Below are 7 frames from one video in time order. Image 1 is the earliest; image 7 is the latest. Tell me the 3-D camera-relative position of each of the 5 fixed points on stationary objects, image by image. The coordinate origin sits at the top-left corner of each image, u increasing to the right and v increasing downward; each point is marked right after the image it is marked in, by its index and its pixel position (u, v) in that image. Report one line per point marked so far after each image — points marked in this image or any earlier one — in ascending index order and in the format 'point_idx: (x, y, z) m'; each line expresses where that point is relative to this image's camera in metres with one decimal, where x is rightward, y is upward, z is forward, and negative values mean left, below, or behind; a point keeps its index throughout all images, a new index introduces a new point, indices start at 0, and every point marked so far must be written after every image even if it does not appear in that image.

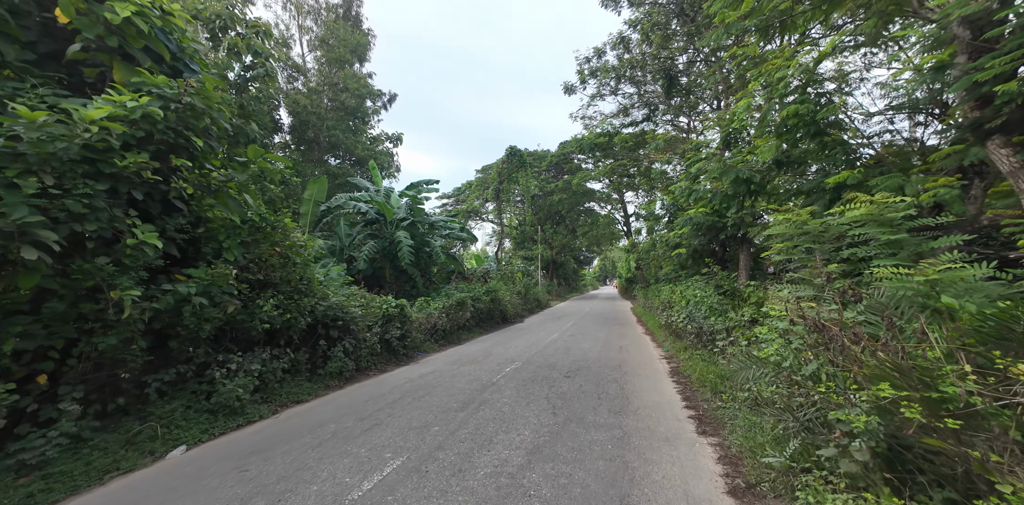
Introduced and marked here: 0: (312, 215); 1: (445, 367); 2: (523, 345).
0: (-5.0, +0.9, +9.0) m
1: (-1.1, -1.9, +6.0) m
2: (+0.3, -2.1, +8.1) m
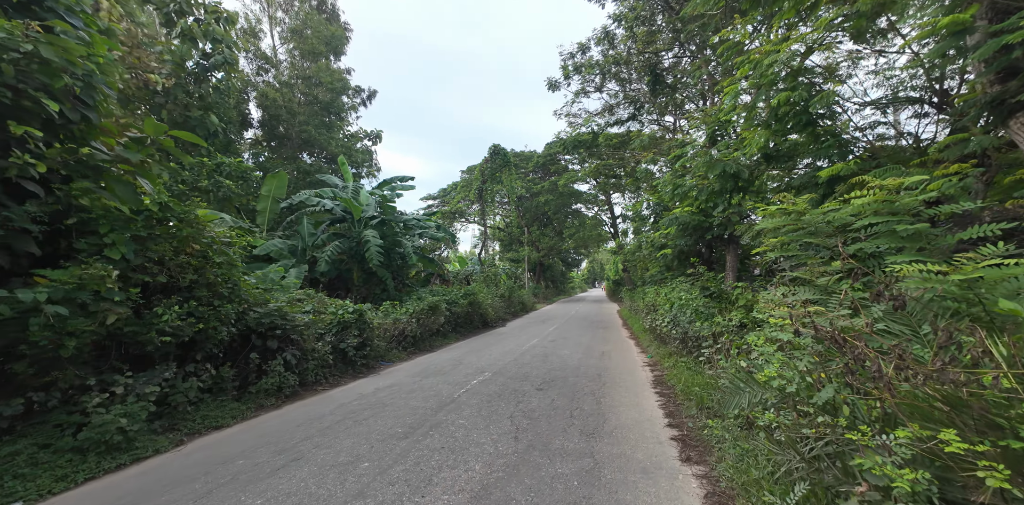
0: (-5.6, +0.9, +8.3) m
1: (-1.6, -1.9, +5.4) m
2: (-0.3, -2.1, +7.5) m
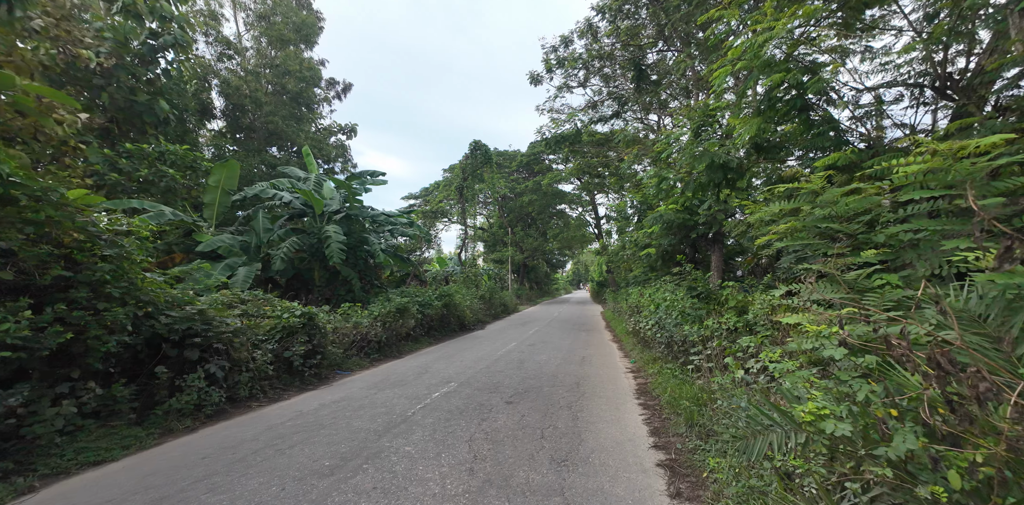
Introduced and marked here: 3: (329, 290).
0: (-6.1, +1.0, +7.5) m
1: (-2.0, -1.8, +4.8) m
2: (-0.8, -2.1, +6.9) m
3: (-4.3, -0.9, +8.4) m
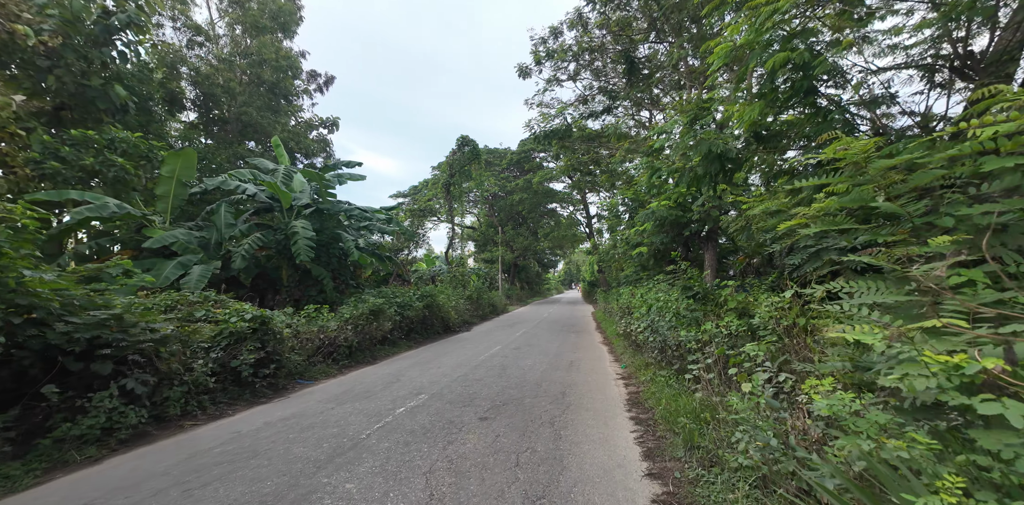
0: (-6.4, +1.0, +6.9) m
1: (-2.3, -1.8, +4.2) m
2: (-1.1, -2.0, +6.4) m
3: (-4.6, -0.8, +7.8) m
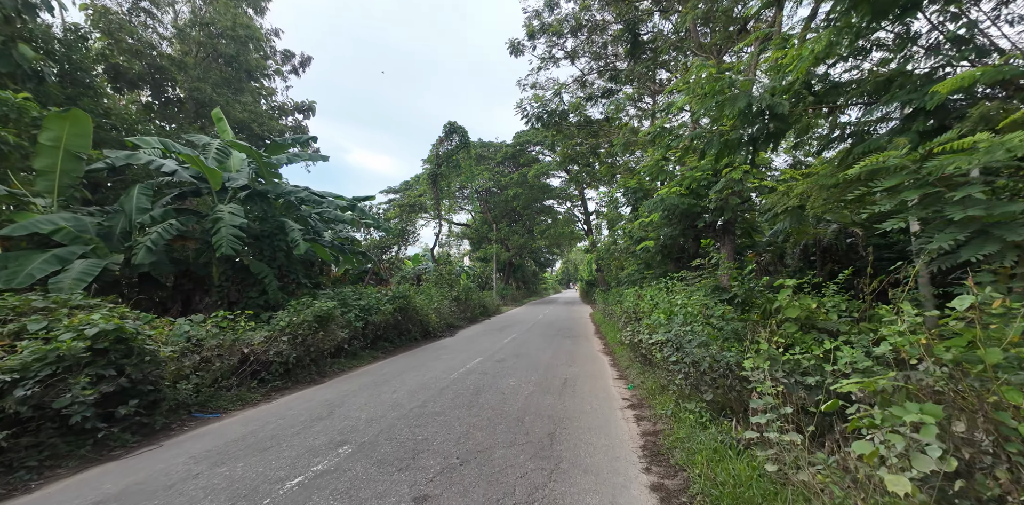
0: (-6.7, +1.1, +5.4) m
1: (-2.6, -1.7, +2.8) m
2: (-1.4, -1.9, +5.0) m
3: (-5.0, -0.7, +6.3) m
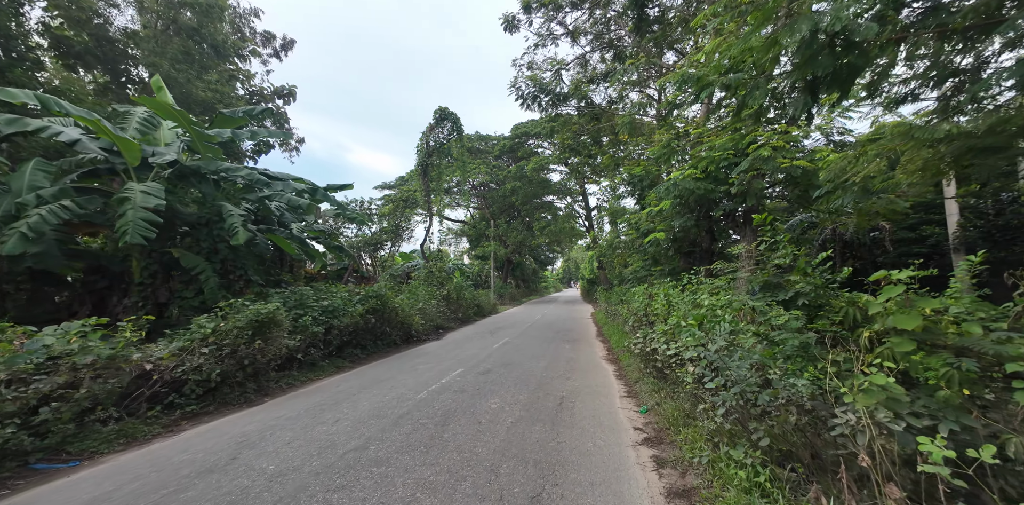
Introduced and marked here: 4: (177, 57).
0: (-7.0, +1.3, +4.3) m
1: (-2.8, -1.5, +1.6) m
2: (-1.6, -1.7, +3.8) m
3: (-5.2, -0.6, +5.2) m
4: (-10.2, +5.9, +10.9) m
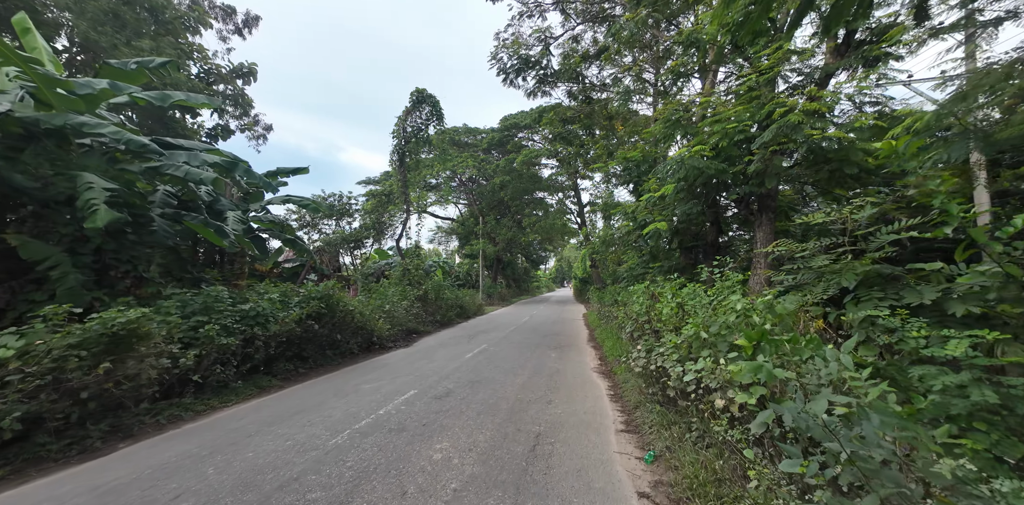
0: (-7.4, +1.4, +2.8) m
1: (-3.2, -1.4, +0.2) m
2: (-2.0, -1.6, +2.5) m
3: (-5.6, -0.4, +3.8) m
4: (-10.7, +6.0, +9.4) m
